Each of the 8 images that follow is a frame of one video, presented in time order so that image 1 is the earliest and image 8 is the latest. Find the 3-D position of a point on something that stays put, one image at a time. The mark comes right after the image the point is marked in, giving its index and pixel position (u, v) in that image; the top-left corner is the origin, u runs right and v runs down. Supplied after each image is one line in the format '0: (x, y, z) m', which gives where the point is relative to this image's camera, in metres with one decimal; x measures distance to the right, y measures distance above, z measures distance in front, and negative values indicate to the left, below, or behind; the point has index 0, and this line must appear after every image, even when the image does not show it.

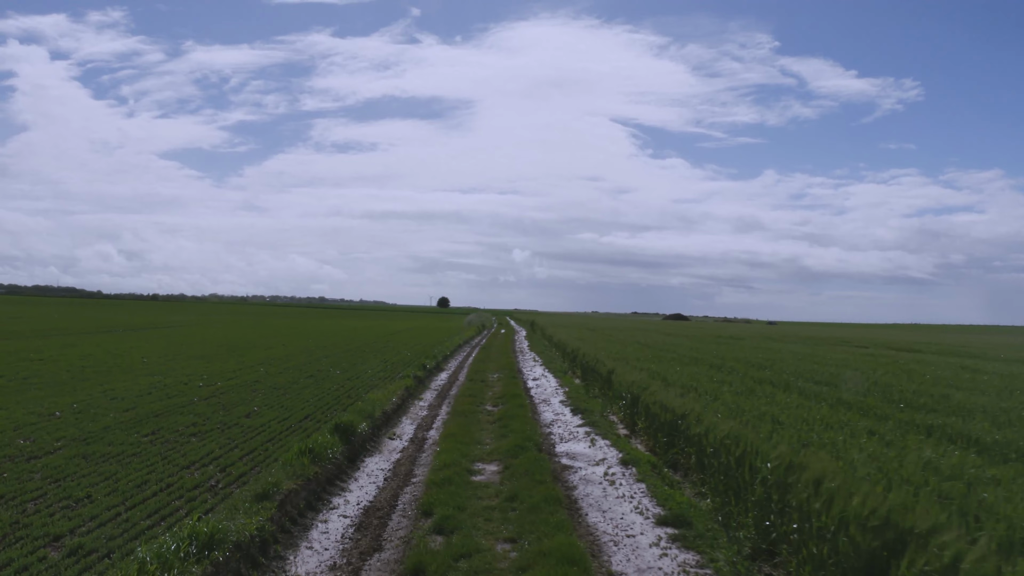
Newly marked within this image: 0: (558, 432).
0: (+1.1, -3.7, +15.1) m
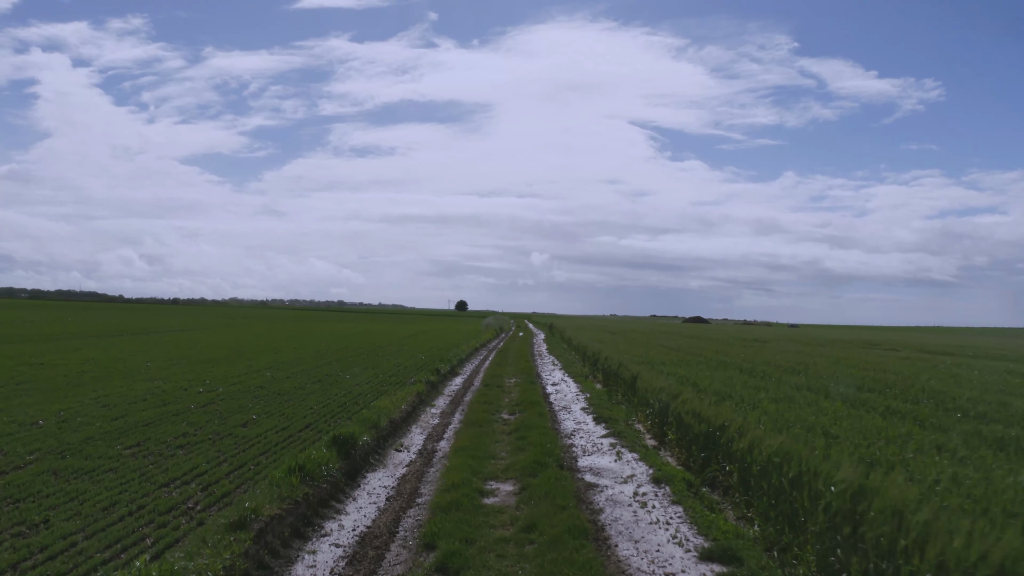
0: (+1.6, -3.6, +13.7) m
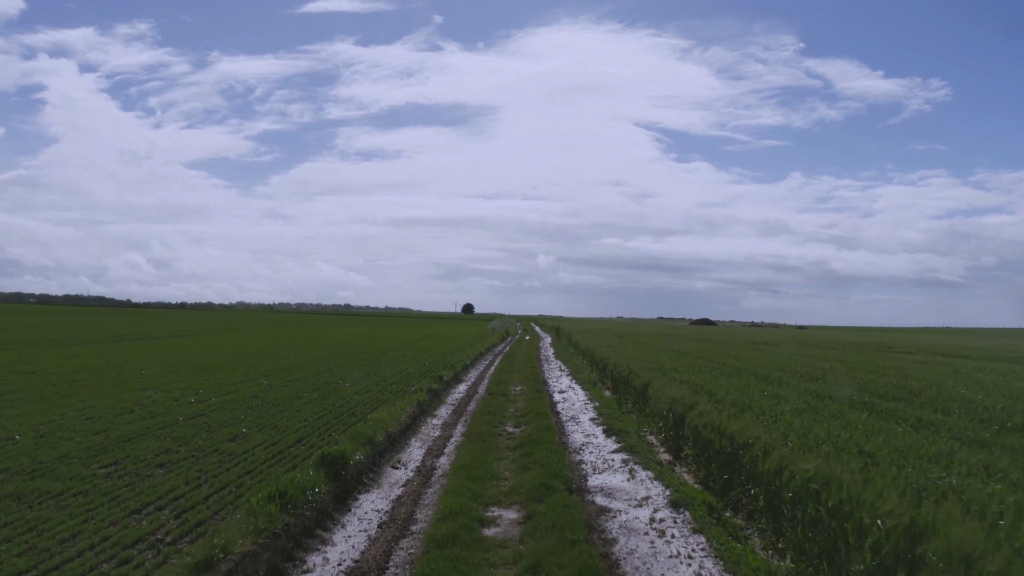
0: (+1.7, -3.7, +12.7) m
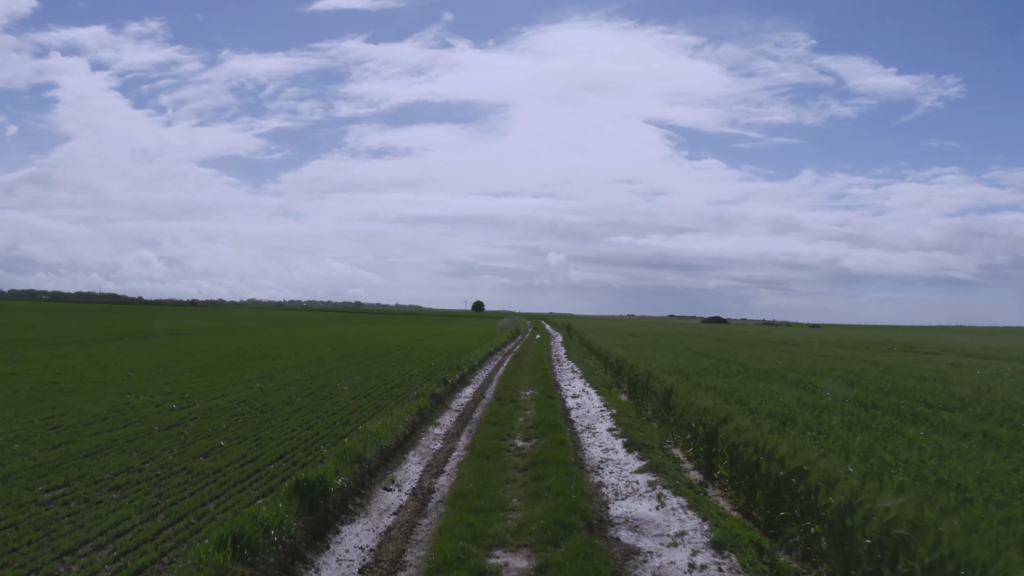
0: (+1.8, -3.6, +11.0) m
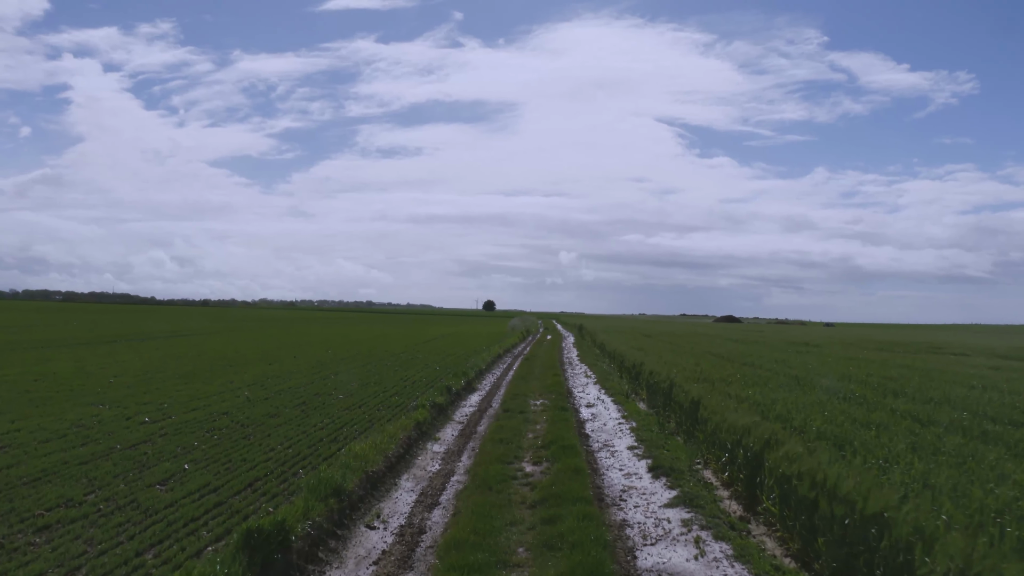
0: (+1.9, -3.6, +9.2) m
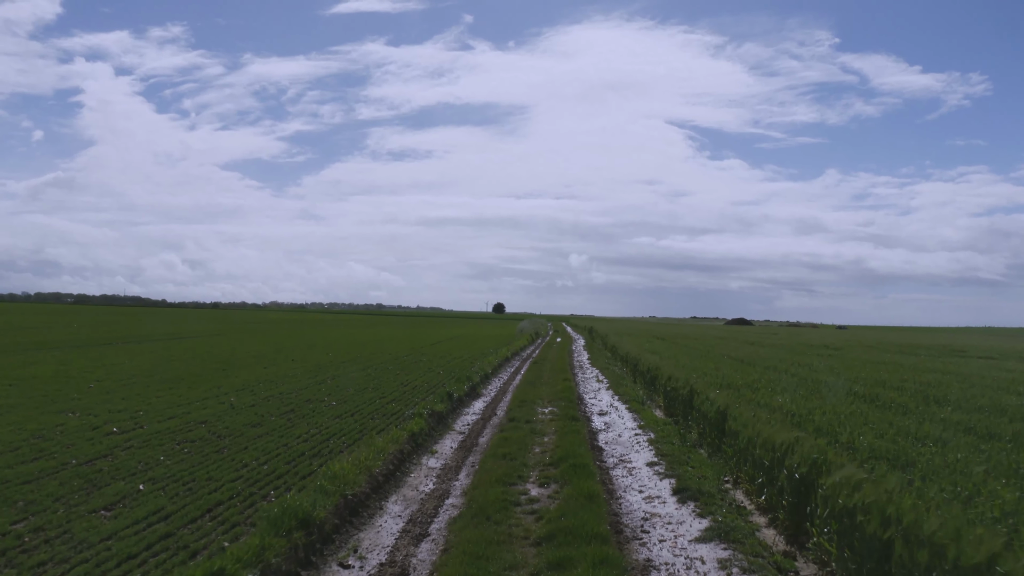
0: (+1.9, -3.5, +7.6) m
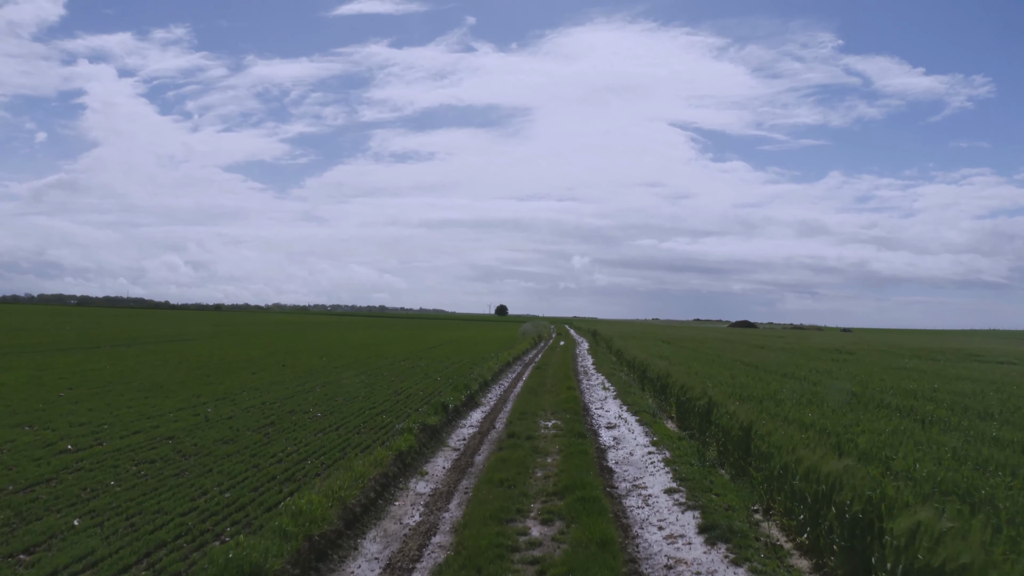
0: (+1.9, -3.5, +6.0) m
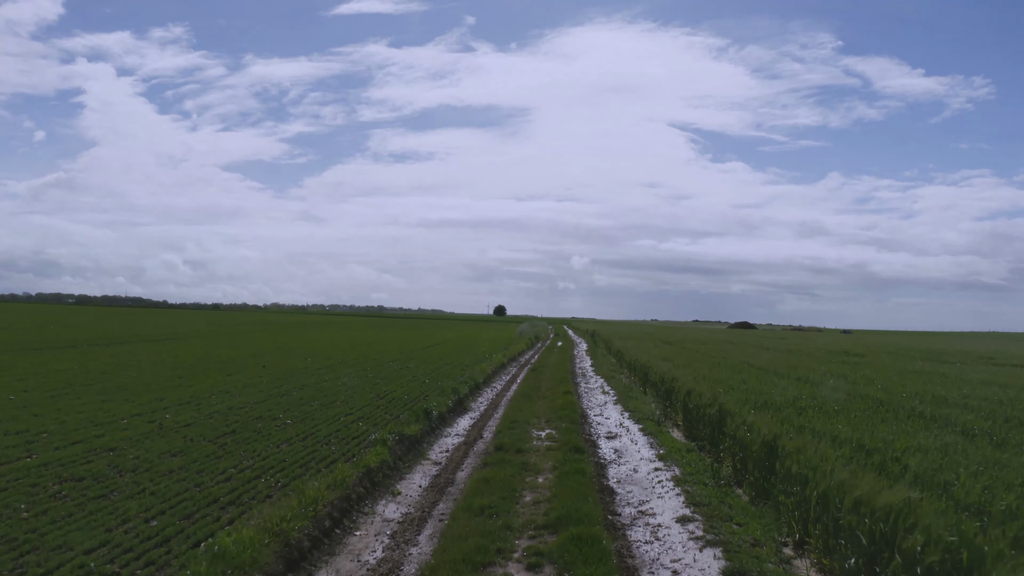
0: (+1.6, -3.4, +4.3) m
